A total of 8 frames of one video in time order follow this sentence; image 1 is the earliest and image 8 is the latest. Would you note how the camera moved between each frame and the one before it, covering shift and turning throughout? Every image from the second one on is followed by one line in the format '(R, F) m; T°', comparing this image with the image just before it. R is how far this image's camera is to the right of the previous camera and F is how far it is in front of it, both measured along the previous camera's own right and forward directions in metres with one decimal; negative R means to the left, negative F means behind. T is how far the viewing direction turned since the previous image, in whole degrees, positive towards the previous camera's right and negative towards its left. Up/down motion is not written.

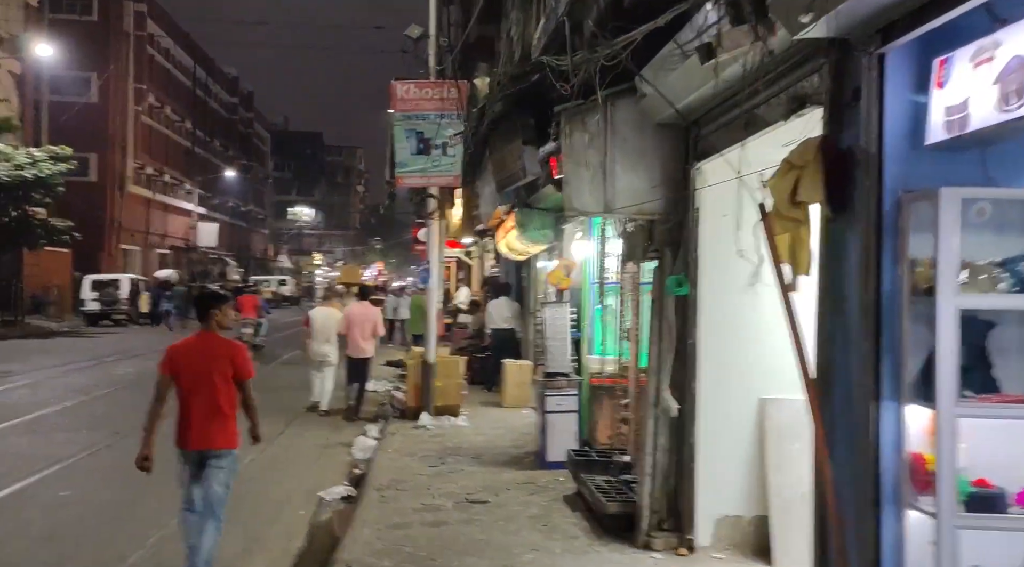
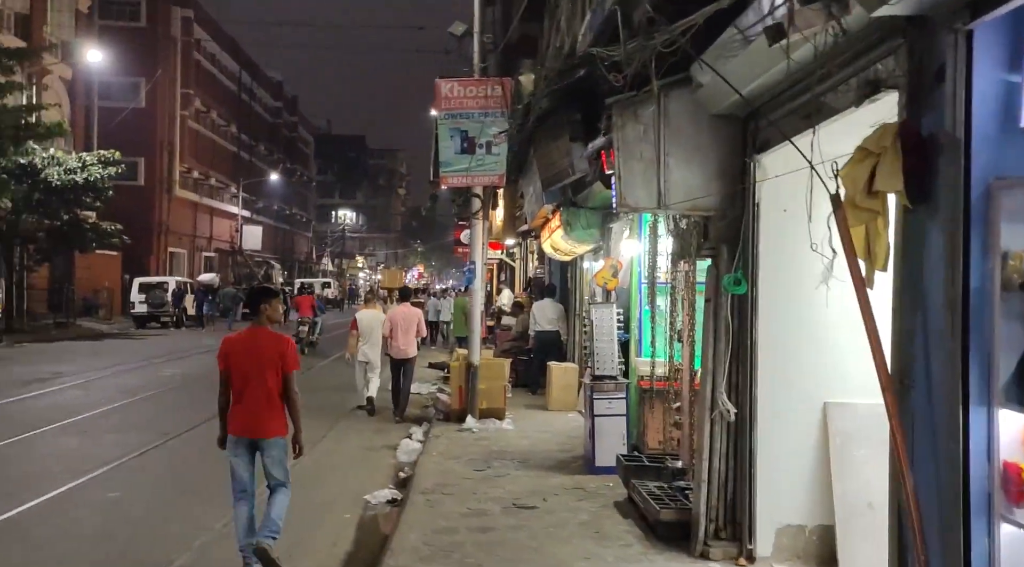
(-0.1, +0.2) m; -2°
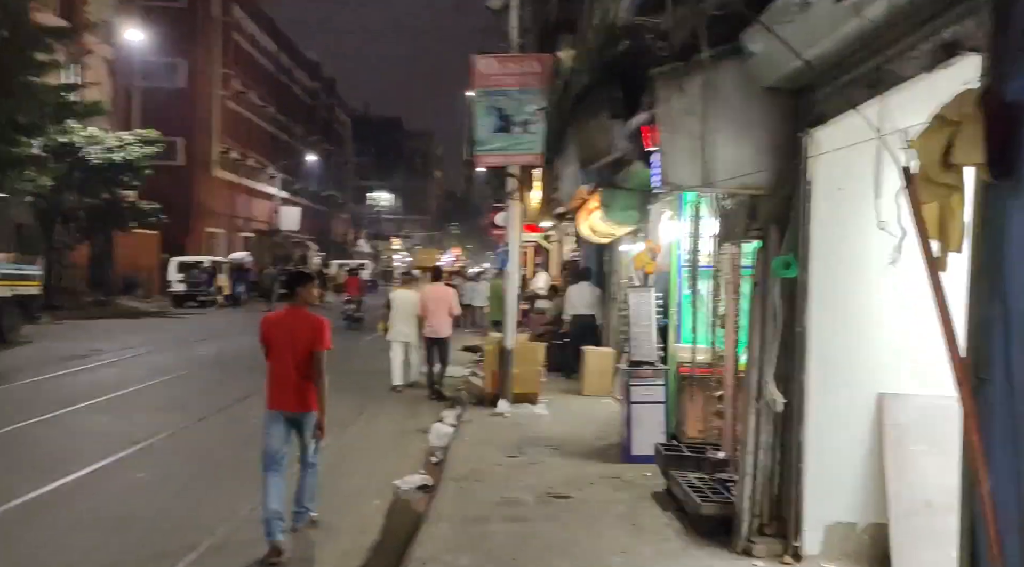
(0.0, +0.3) m; -2°
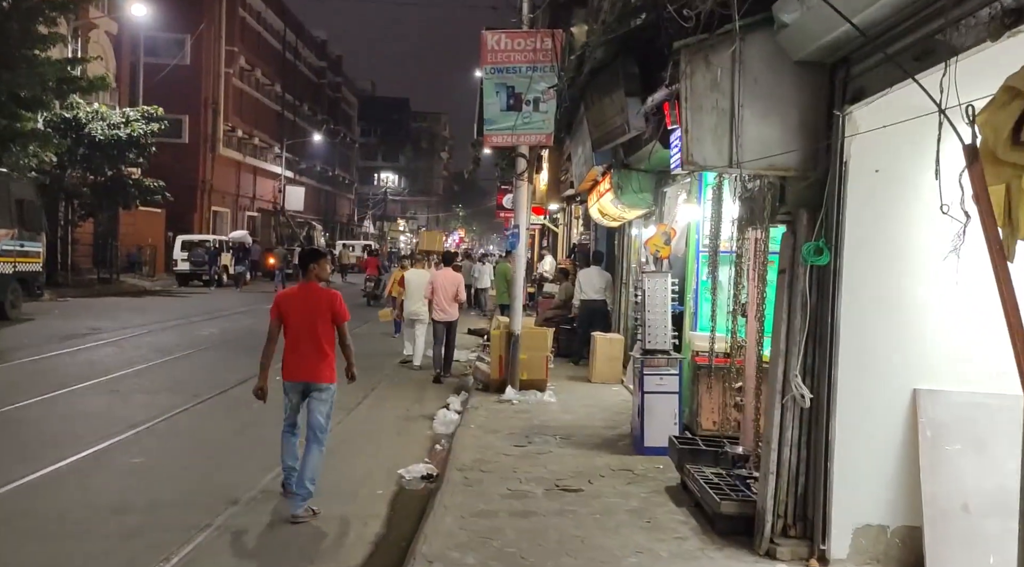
(0.0, +0.4) m; 0°
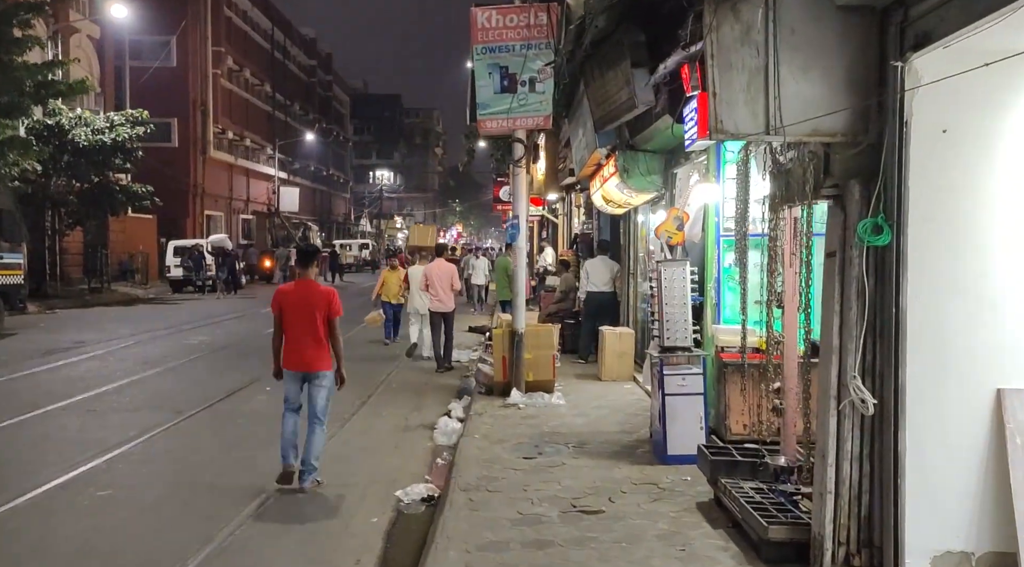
(0.0, +0.9) m; 0°
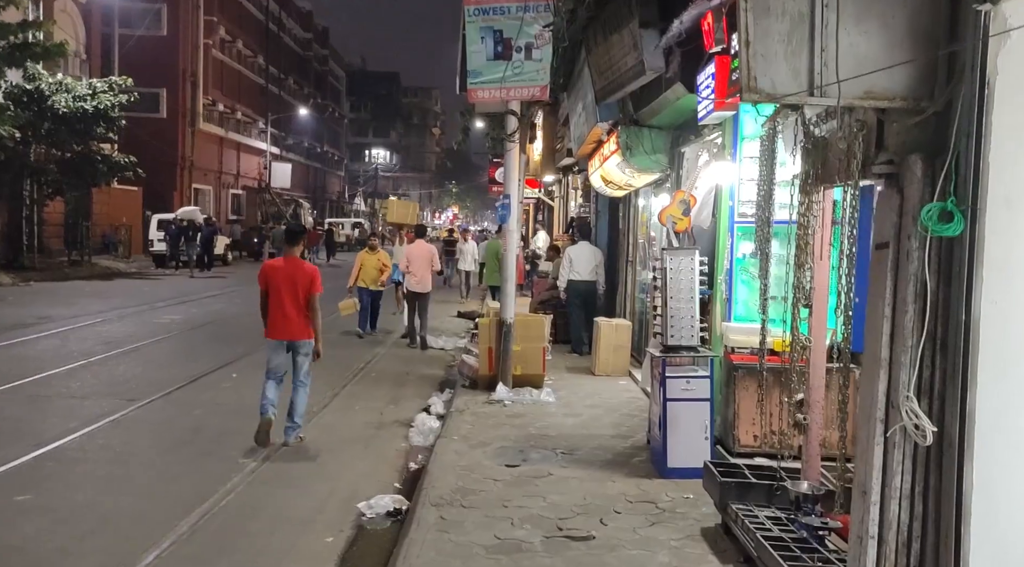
(+0.1, +1.0) m; 0°
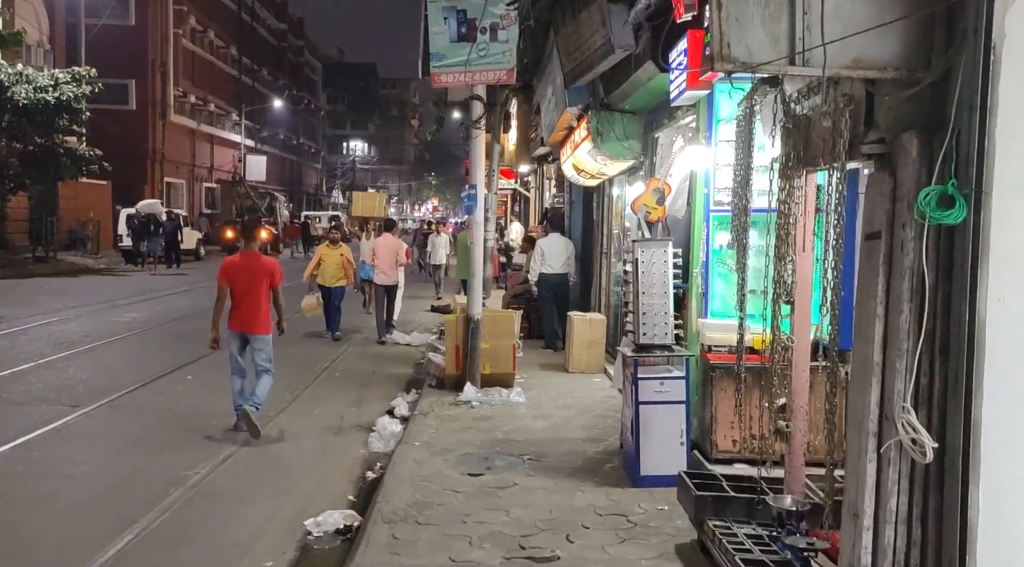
(+0.1, +0.5) m; +1°
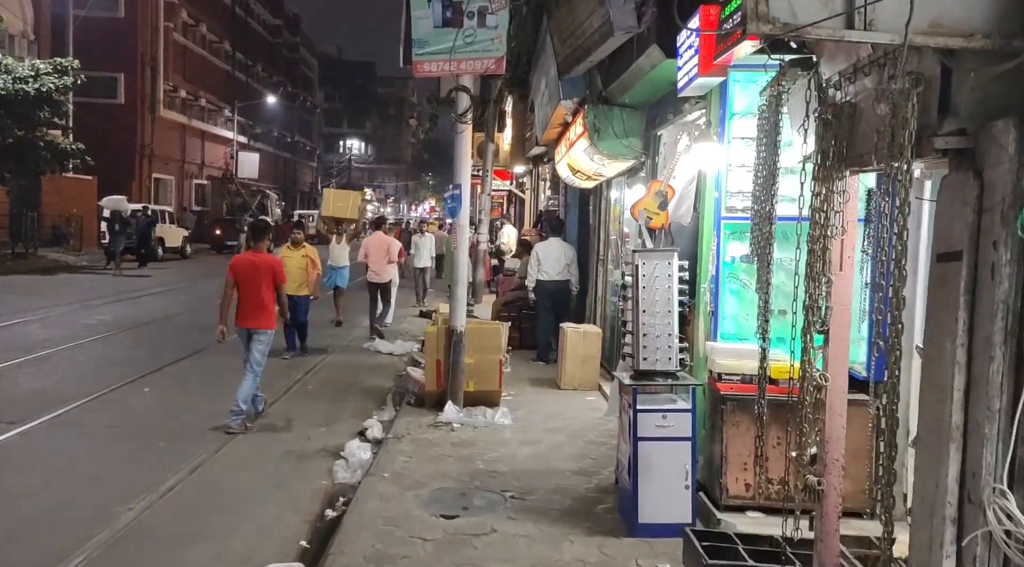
(+0.1, +1.0) m; 0°
